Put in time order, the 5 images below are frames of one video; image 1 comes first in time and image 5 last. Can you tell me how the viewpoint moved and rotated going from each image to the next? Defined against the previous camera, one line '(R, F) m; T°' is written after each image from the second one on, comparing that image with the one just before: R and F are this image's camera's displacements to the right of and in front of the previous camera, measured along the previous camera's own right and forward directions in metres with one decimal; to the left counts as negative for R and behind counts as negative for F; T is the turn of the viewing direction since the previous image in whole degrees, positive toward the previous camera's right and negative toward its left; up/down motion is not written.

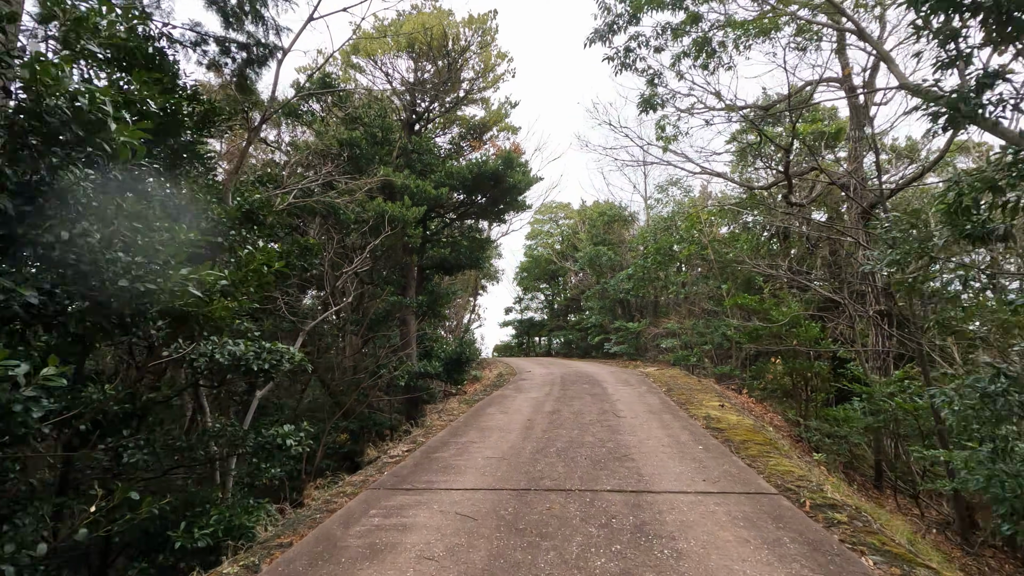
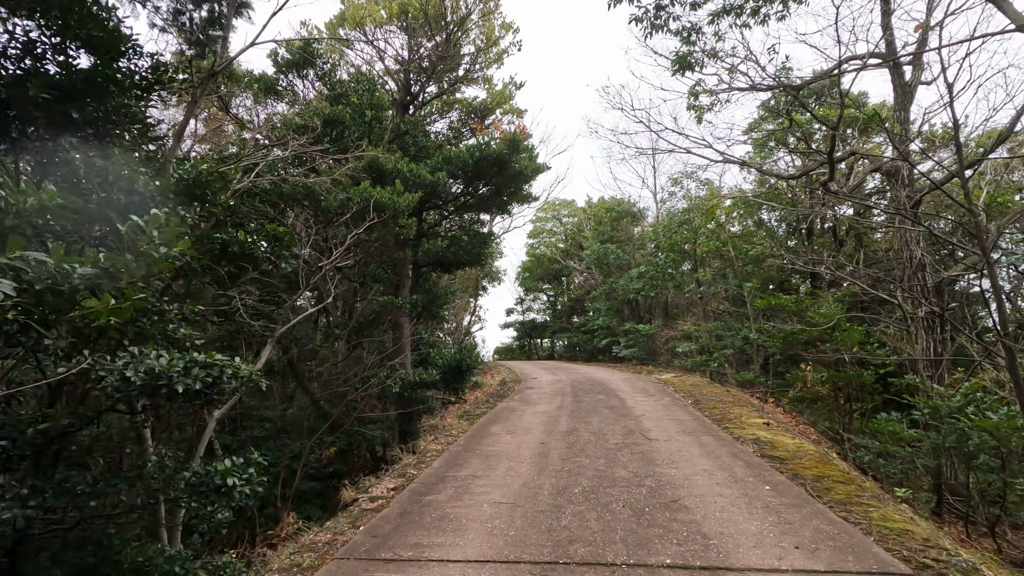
(-0.1, +1.0) m; 0°
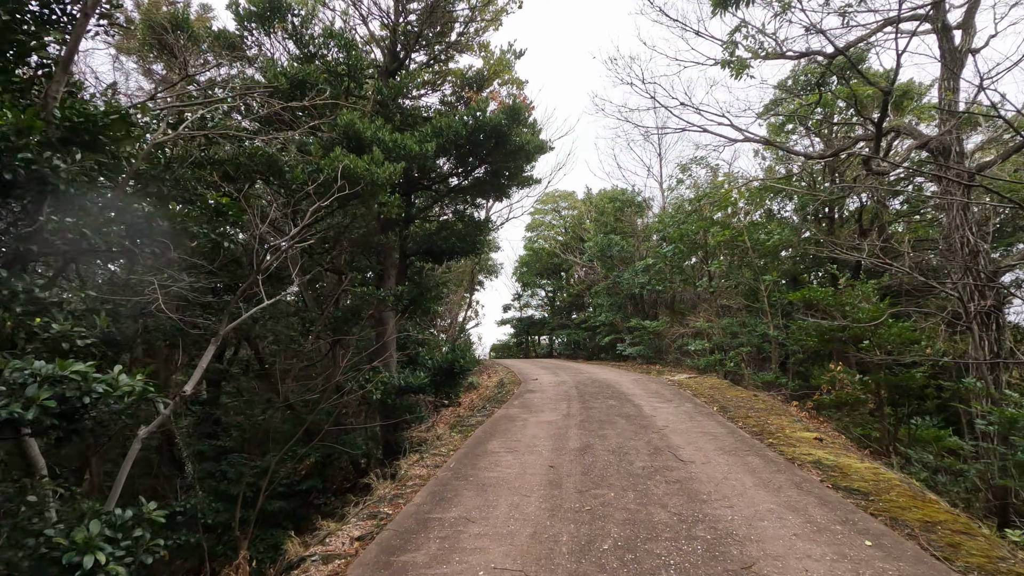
(0.0, +1.0) m; 0°
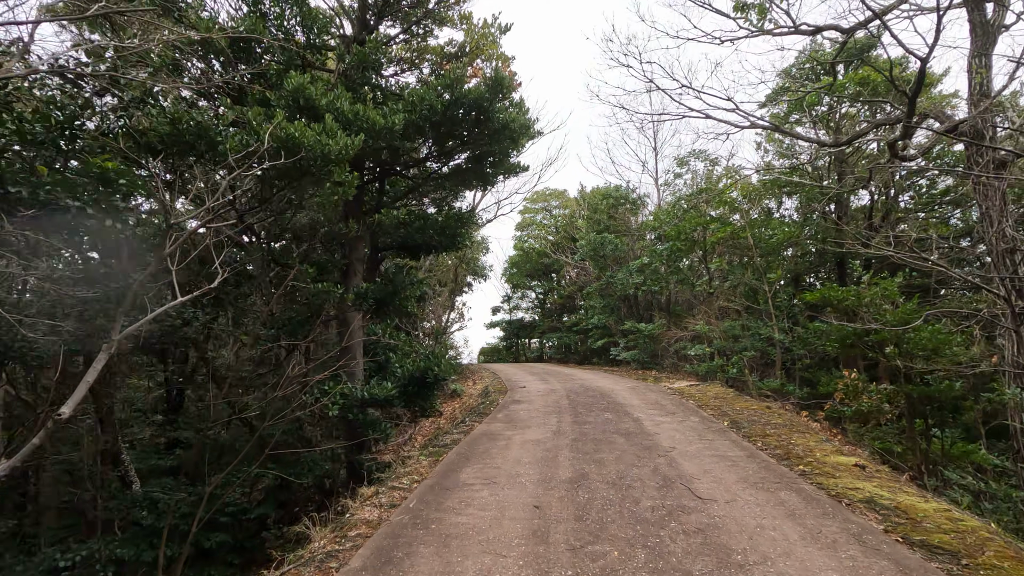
(+0.1, +0.8) m; +1°
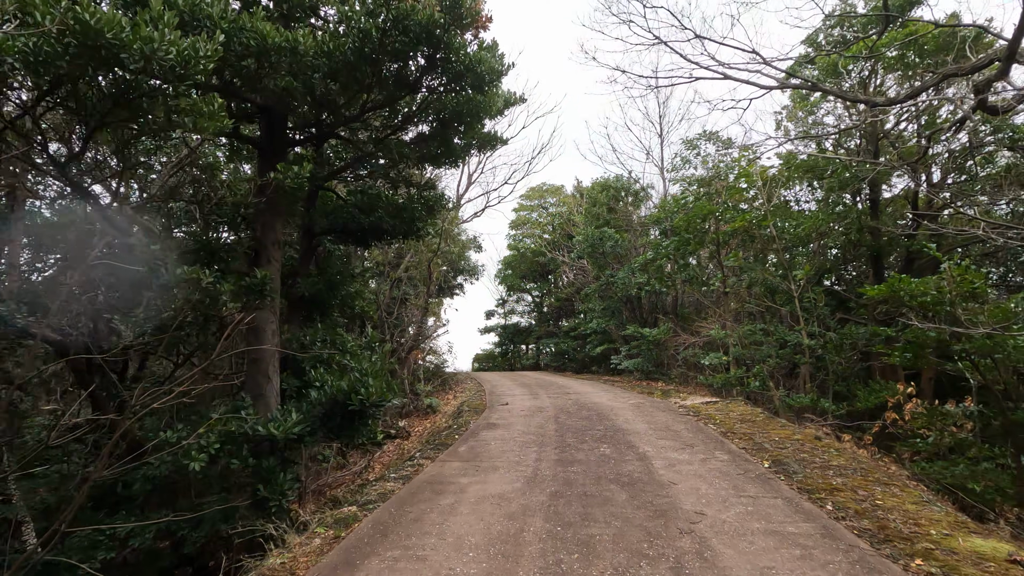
(+0.3, +1.5) m; 0°
